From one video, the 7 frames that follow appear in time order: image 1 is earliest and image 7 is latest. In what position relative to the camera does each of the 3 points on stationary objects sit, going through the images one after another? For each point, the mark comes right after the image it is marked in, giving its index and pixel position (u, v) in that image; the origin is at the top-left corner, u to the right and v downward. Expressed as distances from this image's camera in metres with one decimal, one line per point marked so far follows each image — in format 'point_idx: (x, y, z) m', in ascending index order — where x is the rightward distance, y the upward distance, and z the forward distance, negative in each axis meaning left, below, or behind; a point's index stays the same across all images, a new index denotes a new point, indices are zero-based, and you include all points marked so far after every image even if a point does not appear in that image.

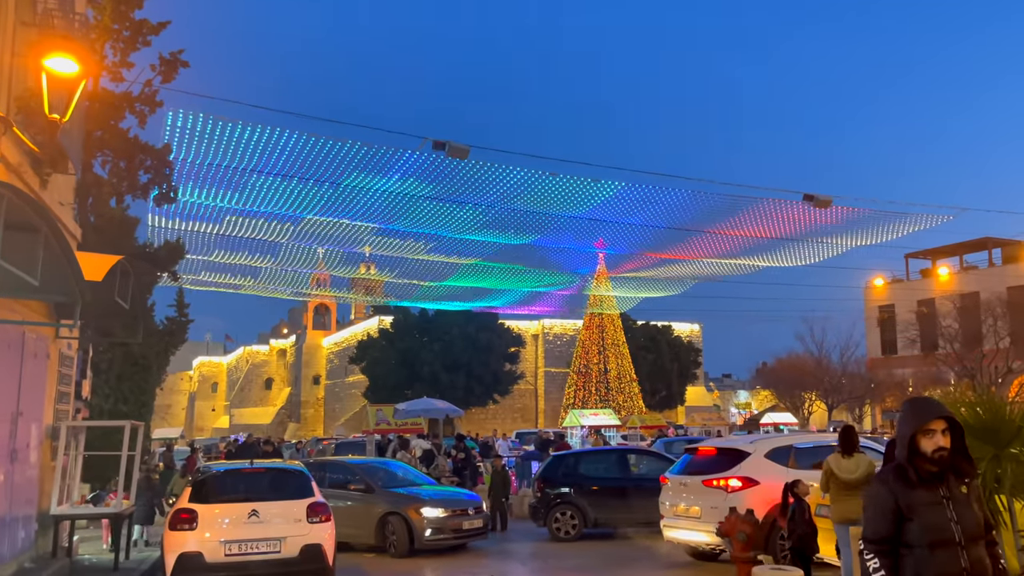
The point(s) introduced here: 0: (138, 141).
0: (-7.0, +2.8, +14.8) m
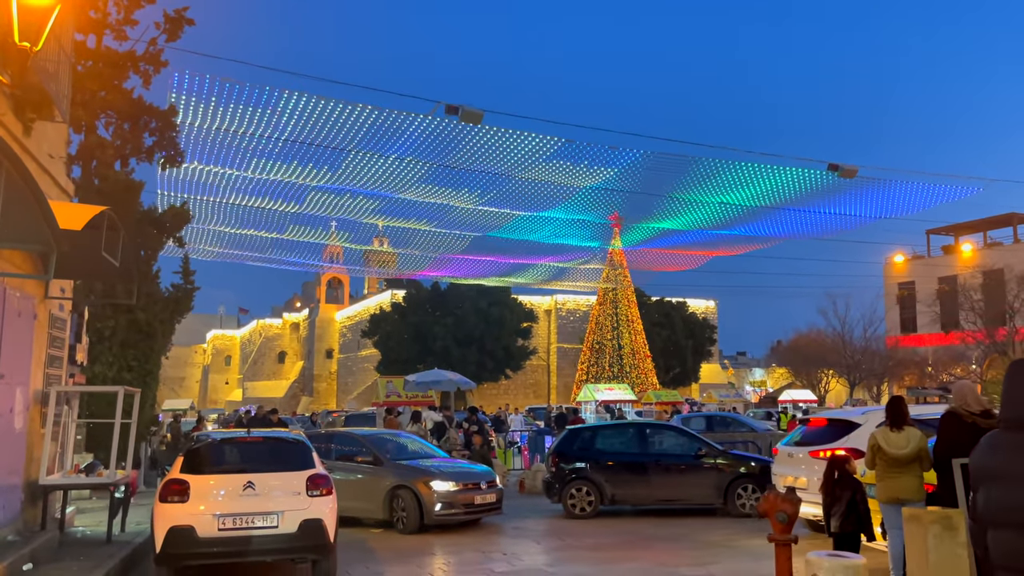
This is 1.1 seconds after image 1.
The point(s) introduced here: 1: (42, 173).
0: (-6.8, +3.4, +14.3) m
1: (-4.2, +1.0, +7.0) m
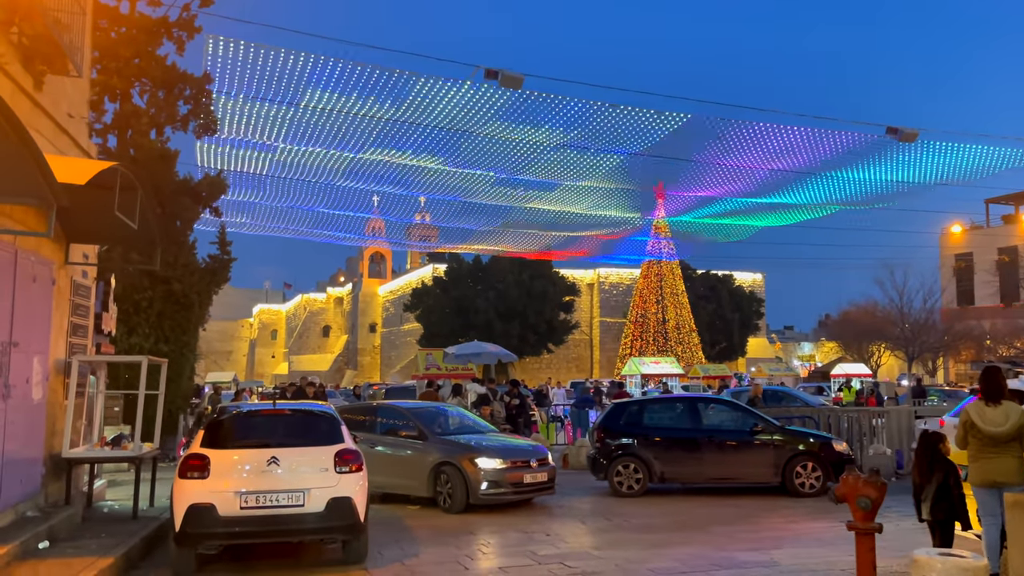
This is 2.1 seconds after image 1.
0: (-6.0, +3.9, +14.0) m
1: (-3.8, +1.3, +6.6) m
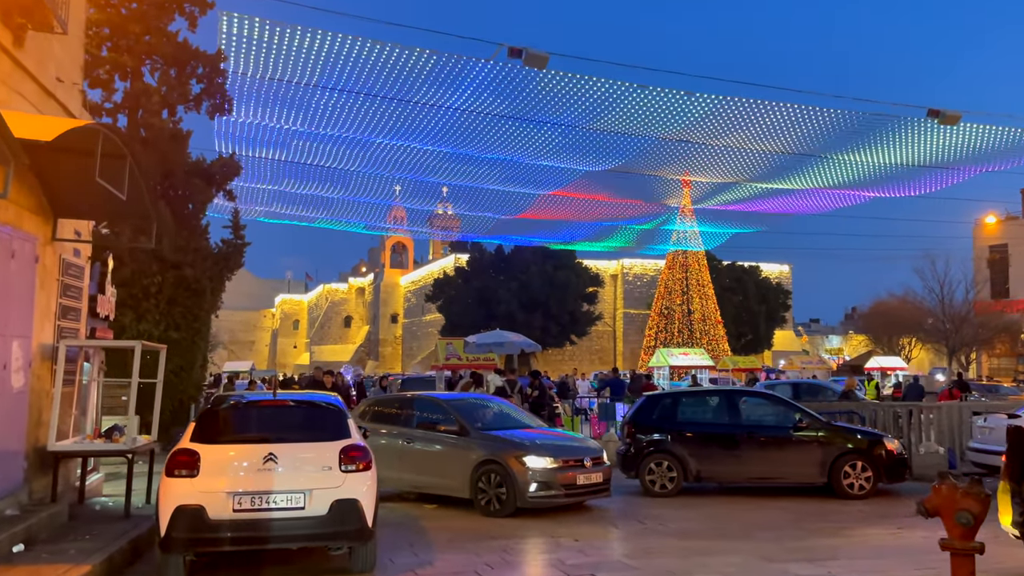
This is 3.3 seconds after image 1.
0: (-5.6, +4.2, +13.5) m
1: (-3.6, +1.5, +6.1) m
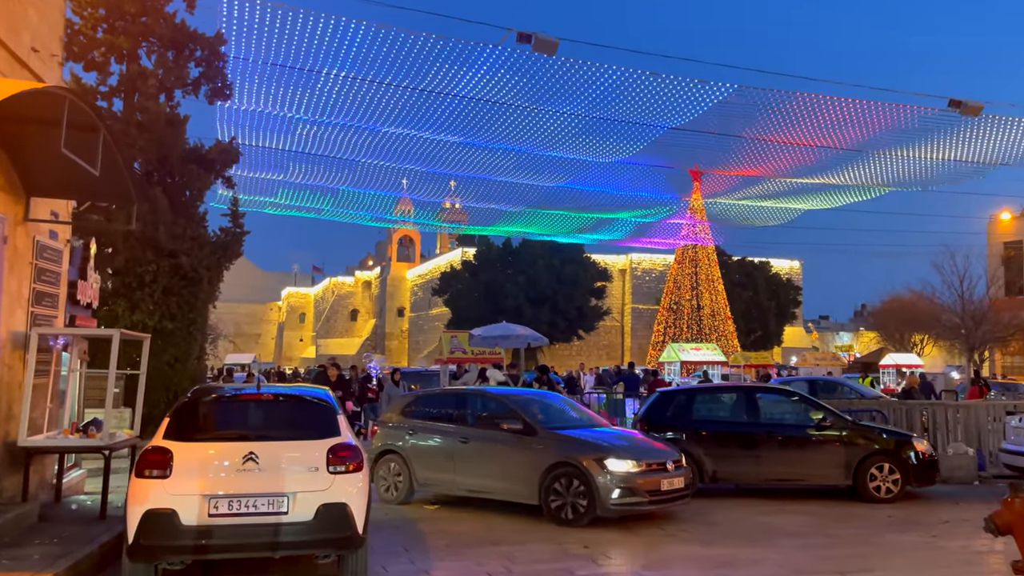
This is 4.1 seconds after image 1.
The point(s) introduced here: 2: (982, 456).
0: (-5.4, +4.4, +13.1) m
1: (-3.6, +1.6, +5.7) m
2: (+5.9, -2.1, +9.8) m
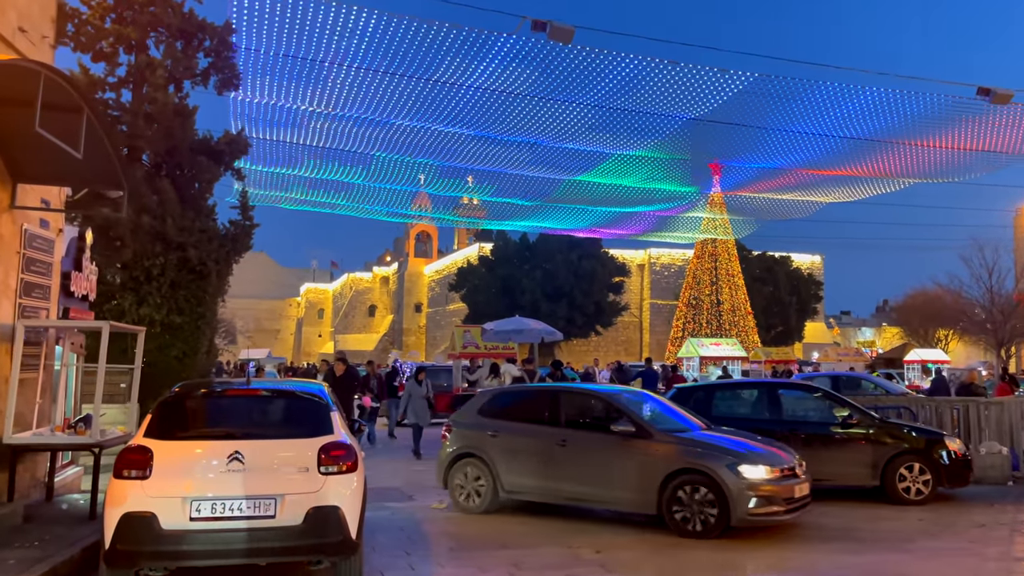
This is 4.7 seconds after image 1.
0: (-5.2, +4.5, +12.9) m
1: (-3.5, +1.7, +5.4) m
2: (+6.0, -2.0, +9.4) m
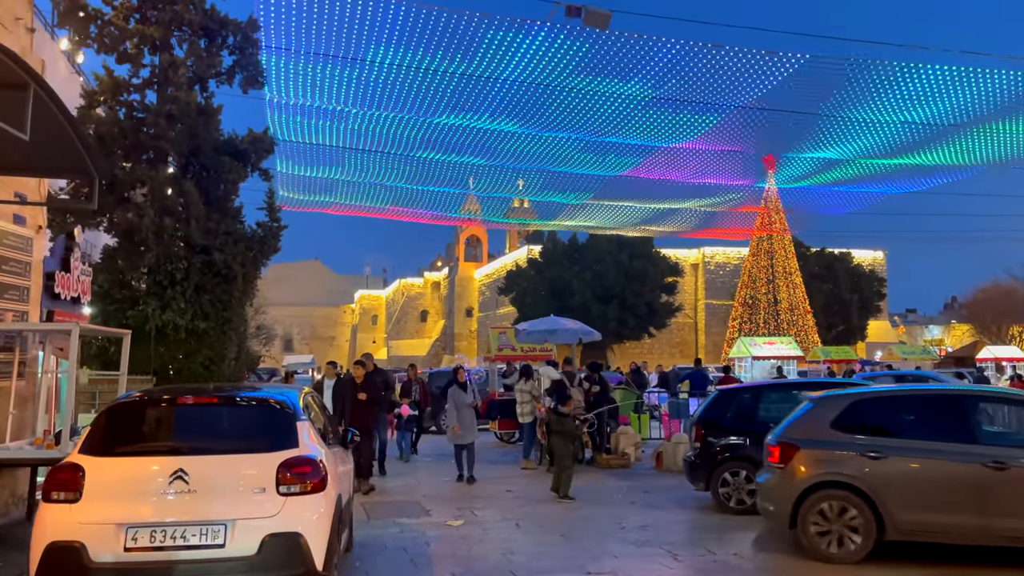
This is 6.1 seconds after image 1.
0: (-4.7, +4.4, +12.6) m
1: (-3.5, +1.7, +5.0) m
2: (+6.4, -1.9, +8.3) m
